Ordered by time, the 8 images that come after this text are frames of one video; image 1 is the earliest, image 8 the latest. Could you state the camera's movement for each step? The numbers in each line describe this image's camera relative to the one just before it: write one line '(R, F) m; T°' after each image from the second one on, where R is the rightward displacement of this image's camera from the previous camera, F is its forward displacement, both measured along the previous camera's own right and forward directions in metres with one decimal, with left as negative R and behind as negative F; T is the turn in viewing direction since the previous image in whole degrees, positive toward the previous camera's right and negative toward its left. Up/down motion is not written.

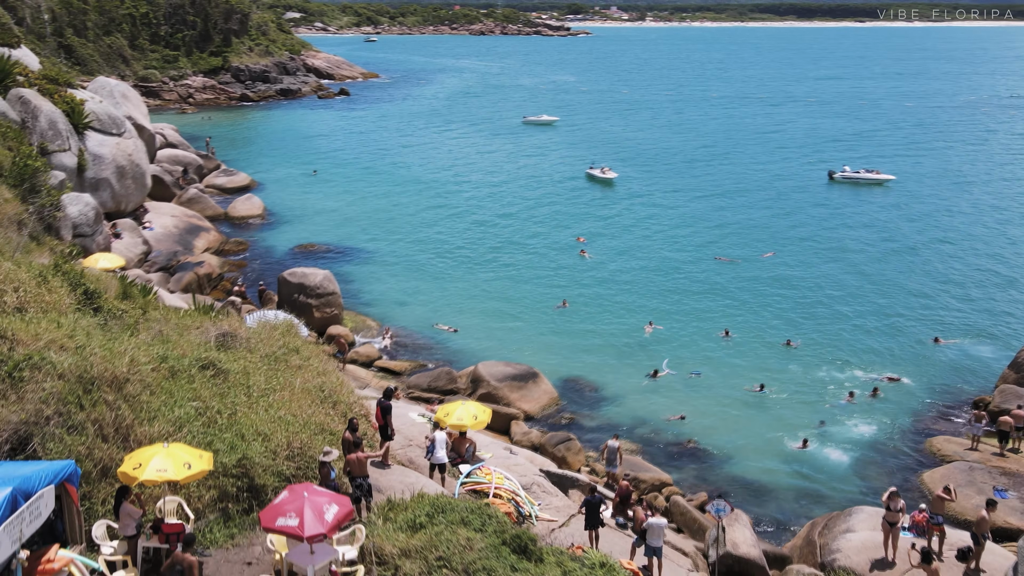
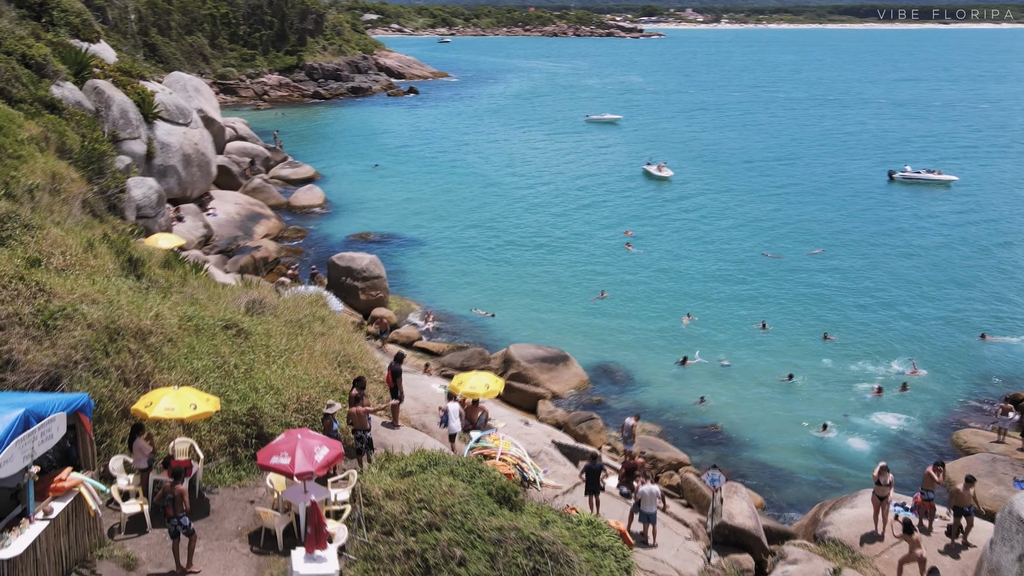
(+1.1, -0.7) m; -5°
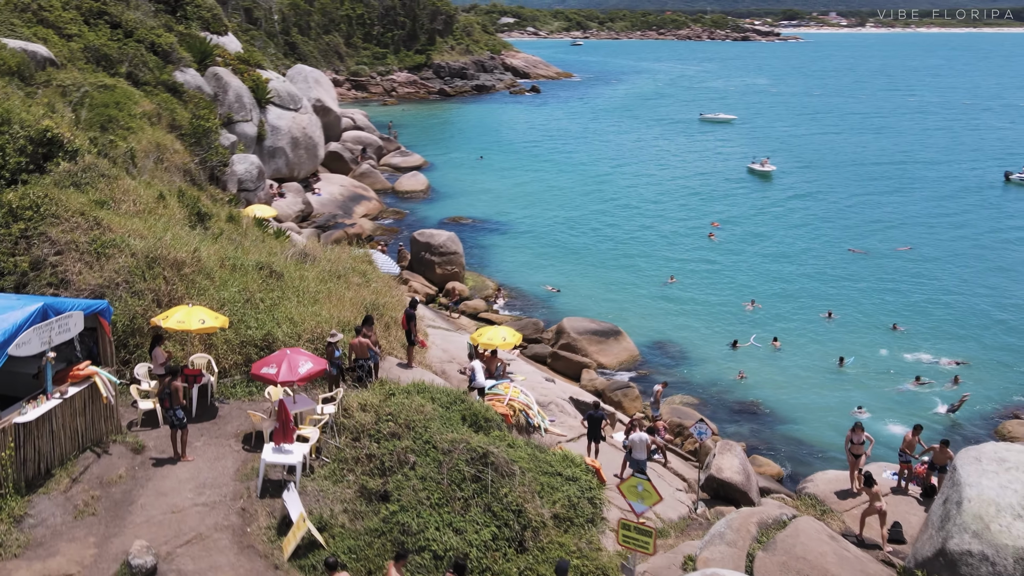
(+2.3, -1.0) m; -9°
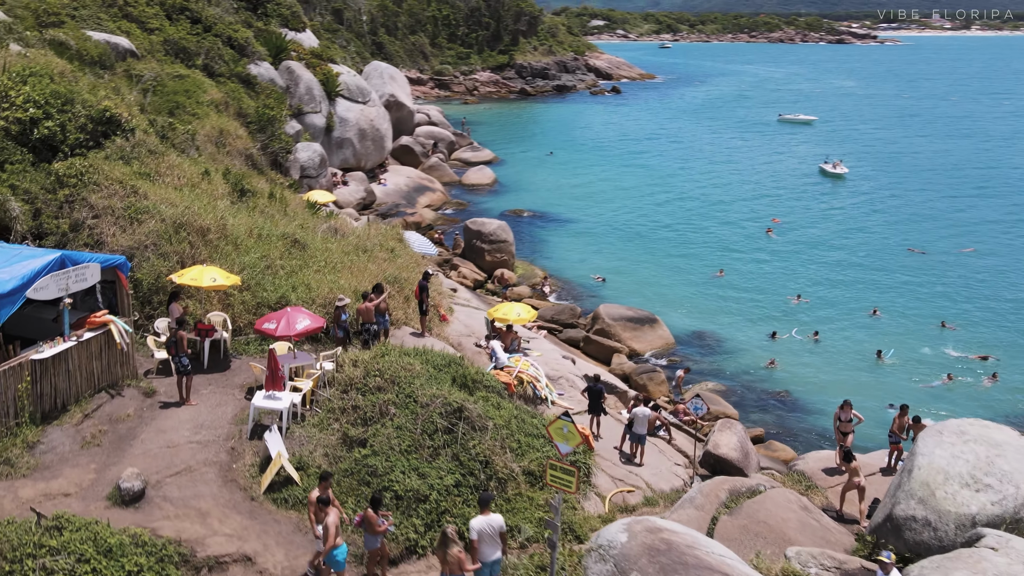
(+1.5, -0.6) m; -6°
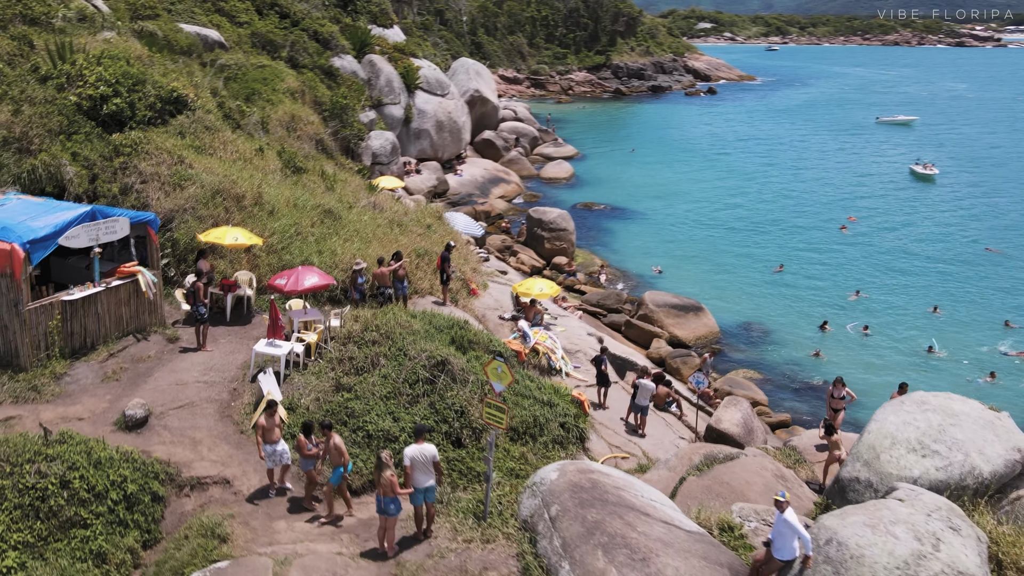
(+1.8, -0.6) m; -7°
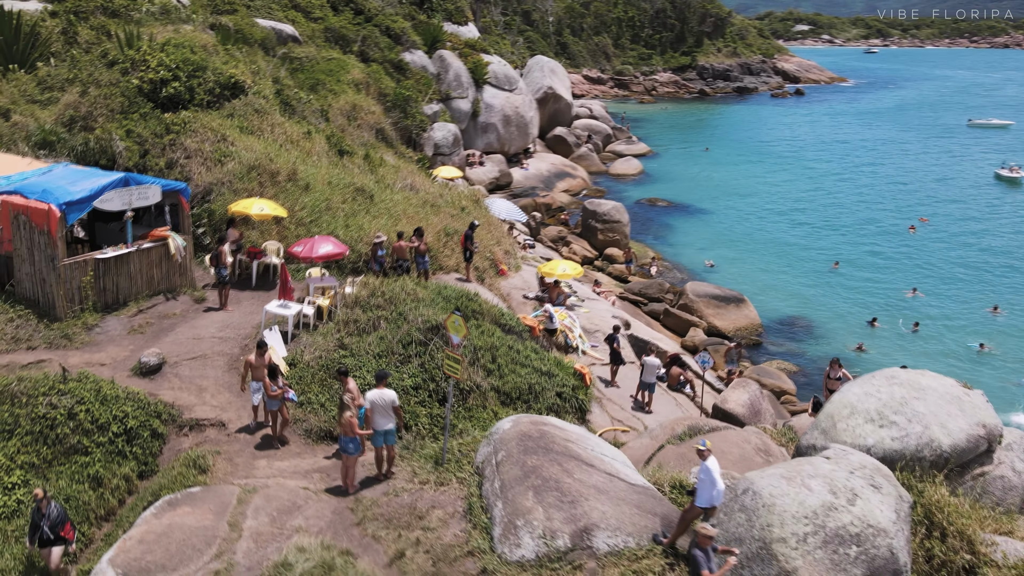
(+1.5, -0.5) m; -6°
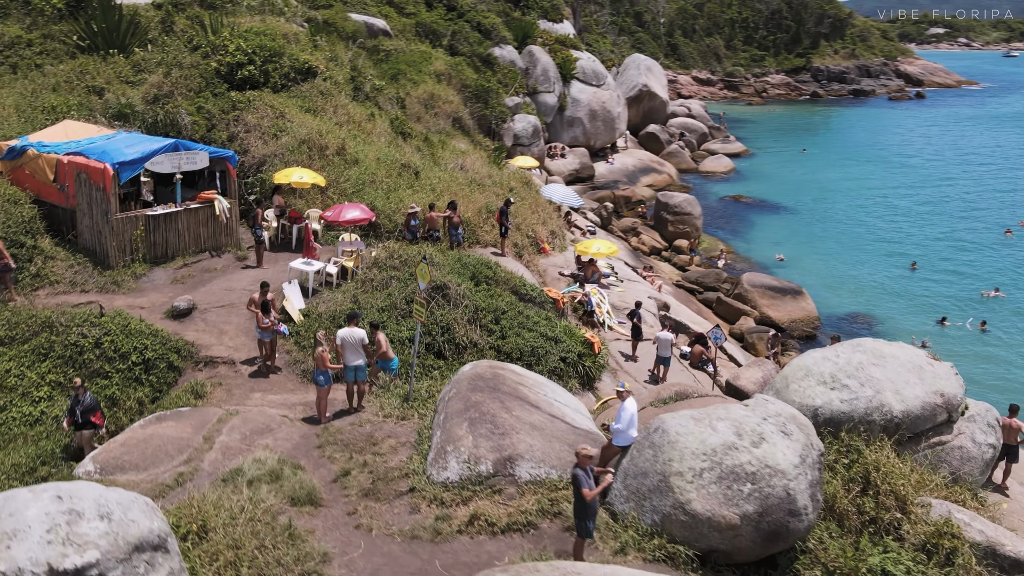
(+2.0, -0.6) m; -8°
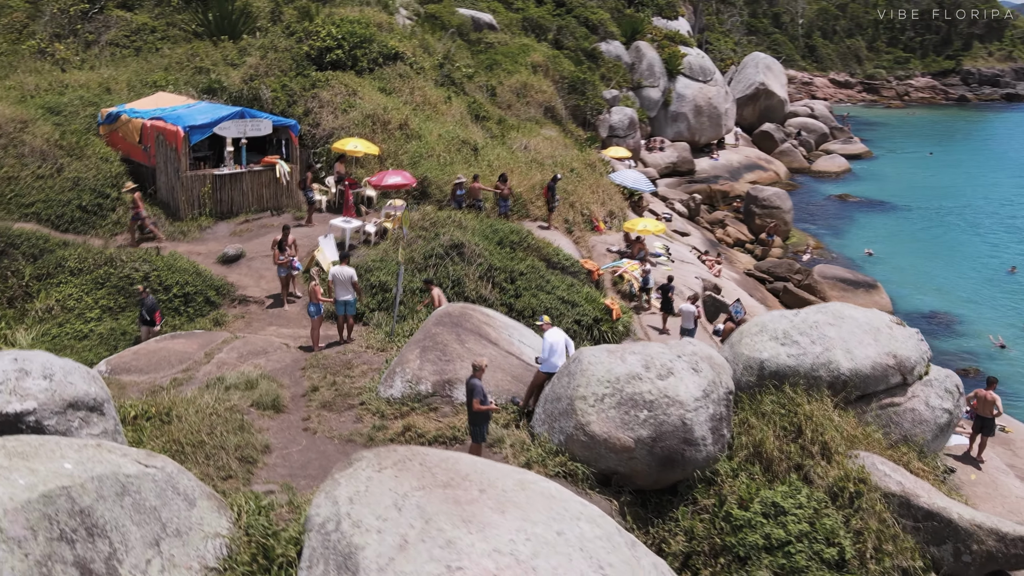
(+2.4, -0.8) m; -9°
